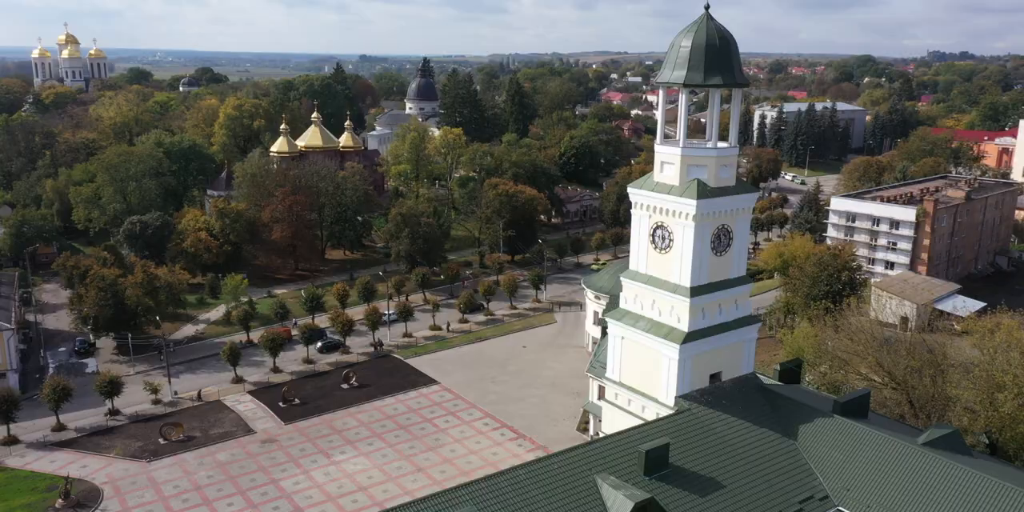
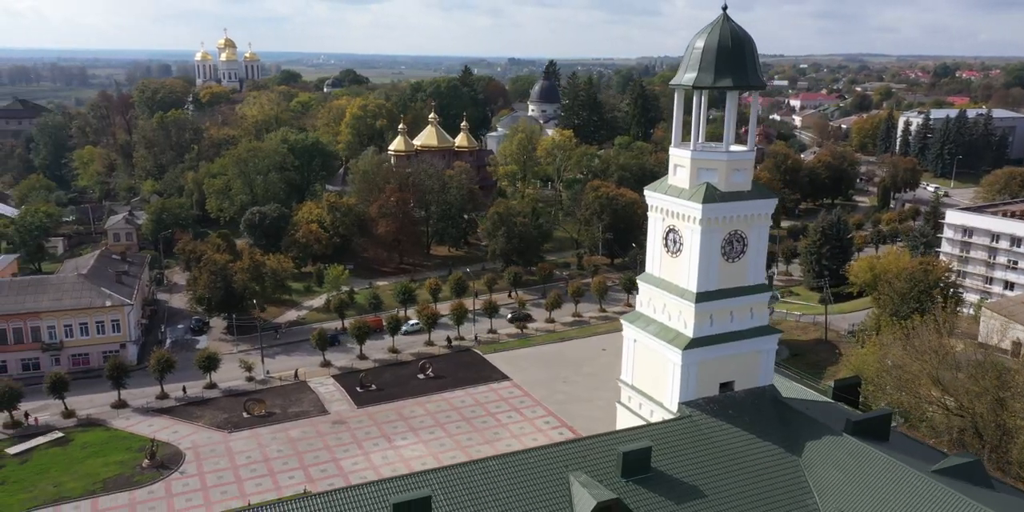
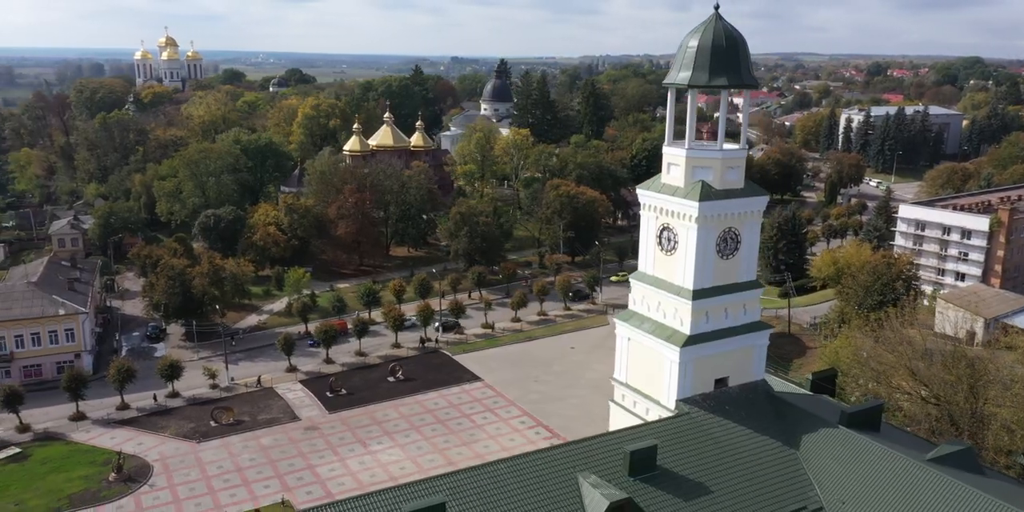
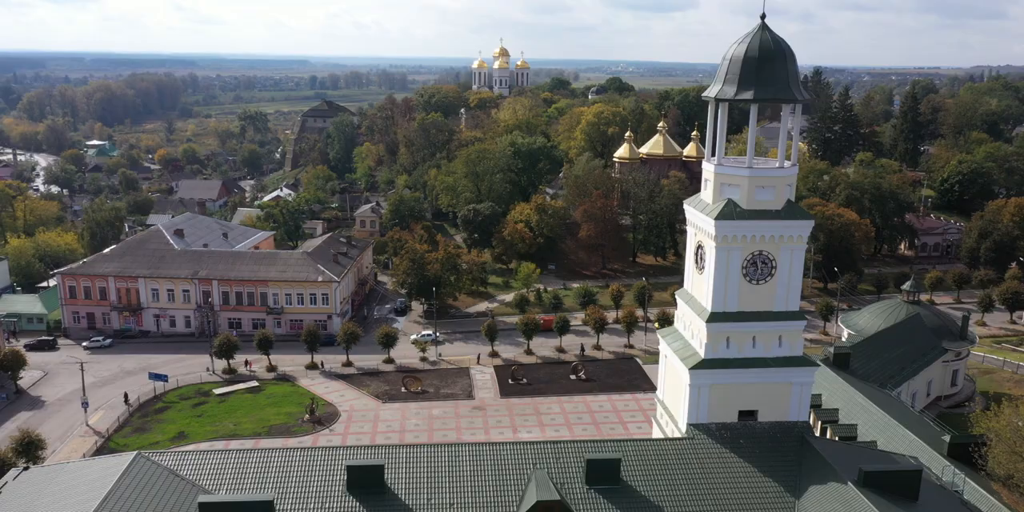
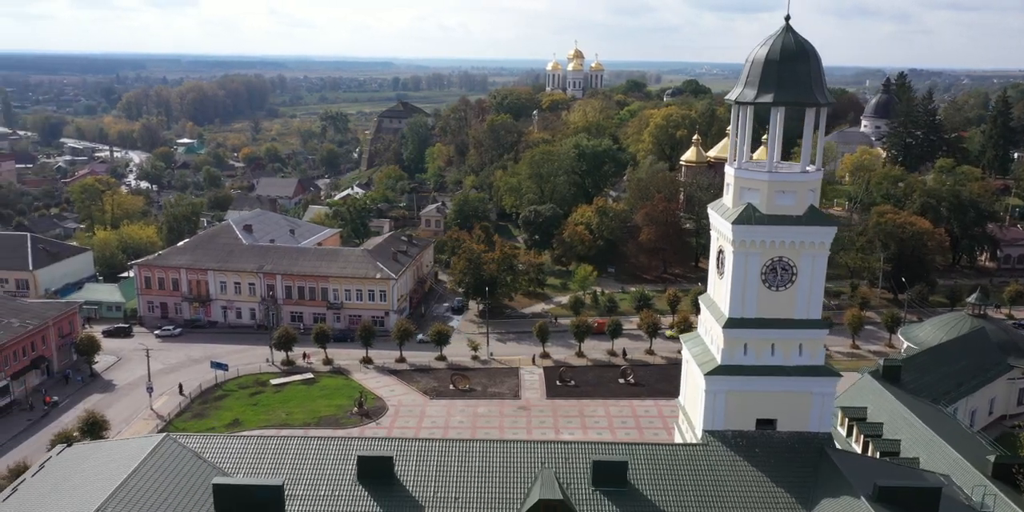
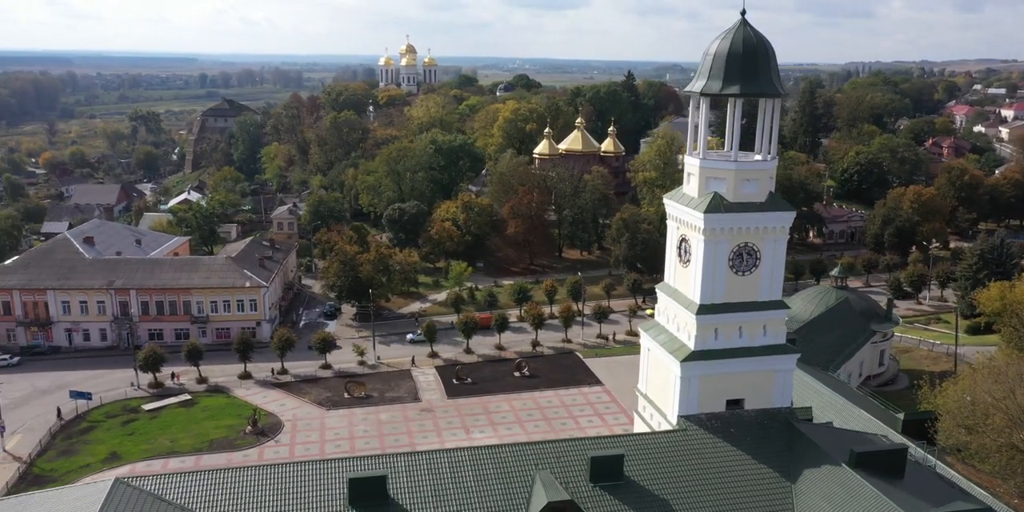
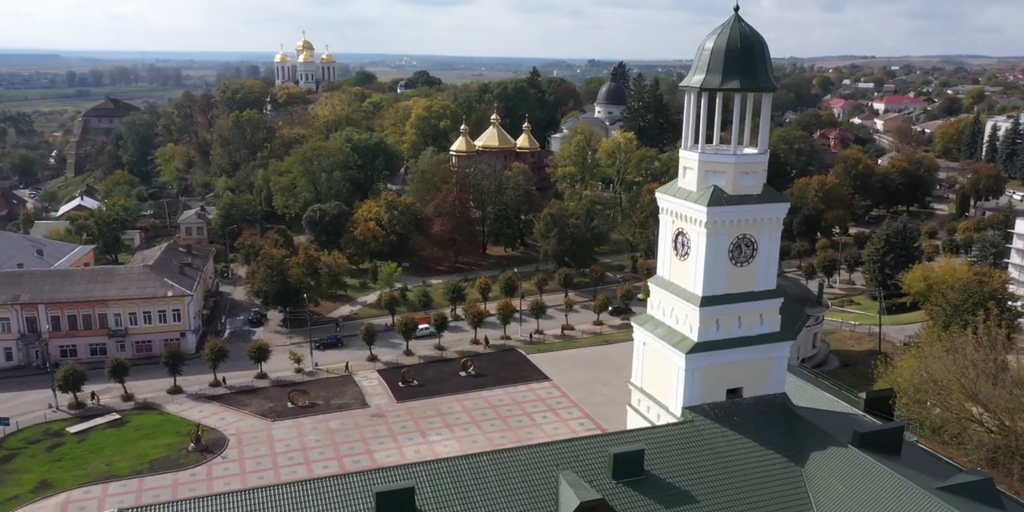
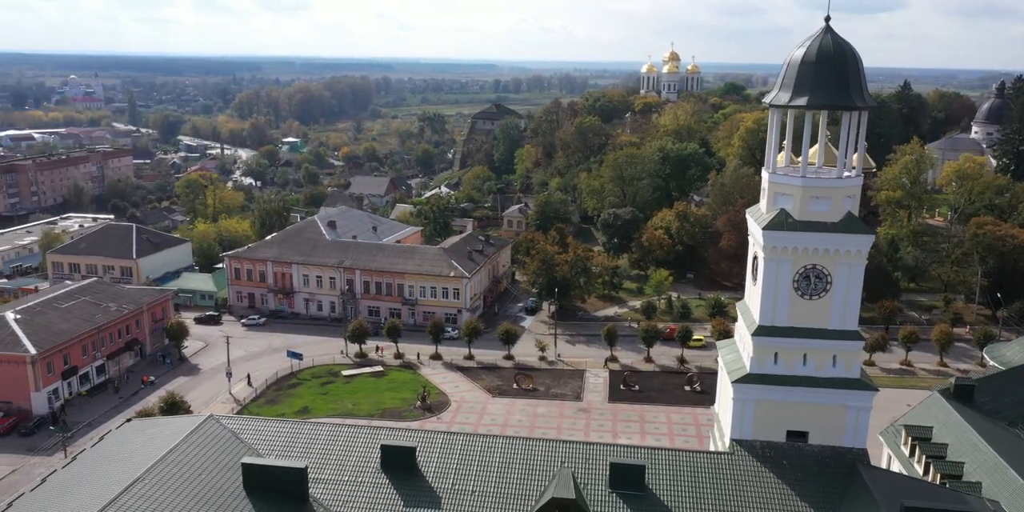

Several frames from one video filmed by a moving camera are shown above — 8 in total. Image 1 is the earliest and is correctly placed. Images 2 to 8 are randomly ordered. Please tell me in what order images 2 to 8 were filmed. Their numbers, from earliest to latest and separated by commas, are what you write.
3, 2, 7, 6, 4, 5, 8
